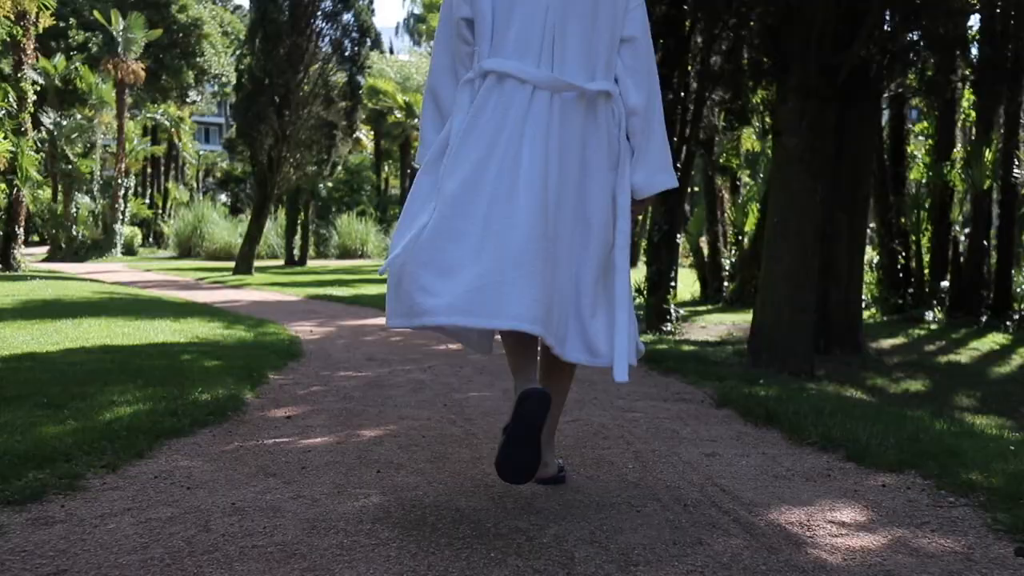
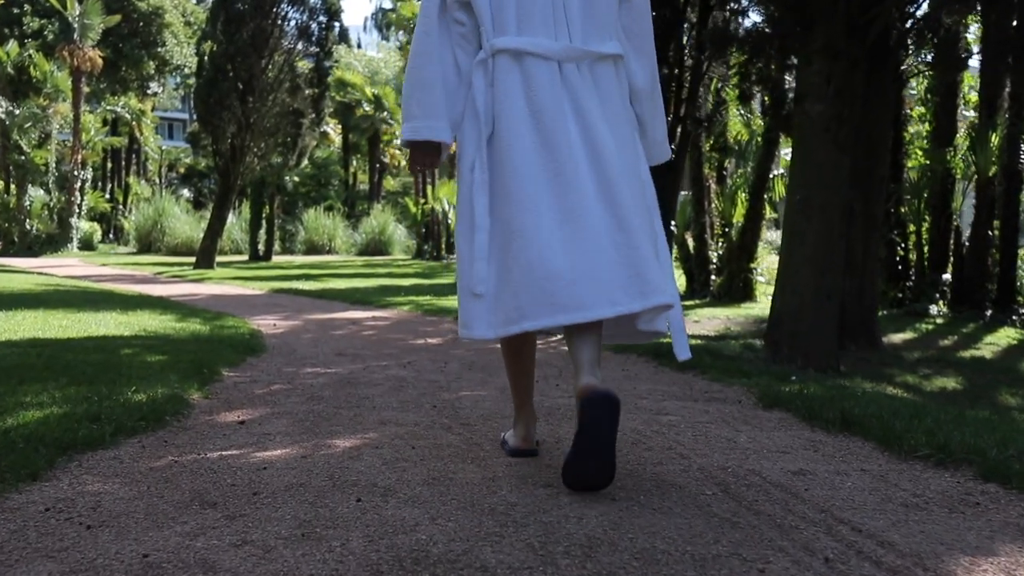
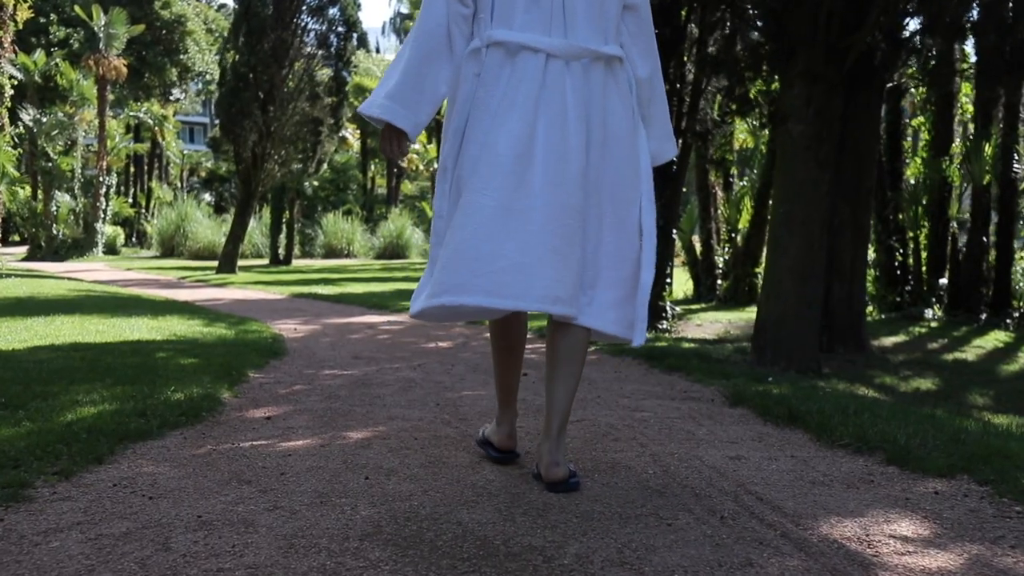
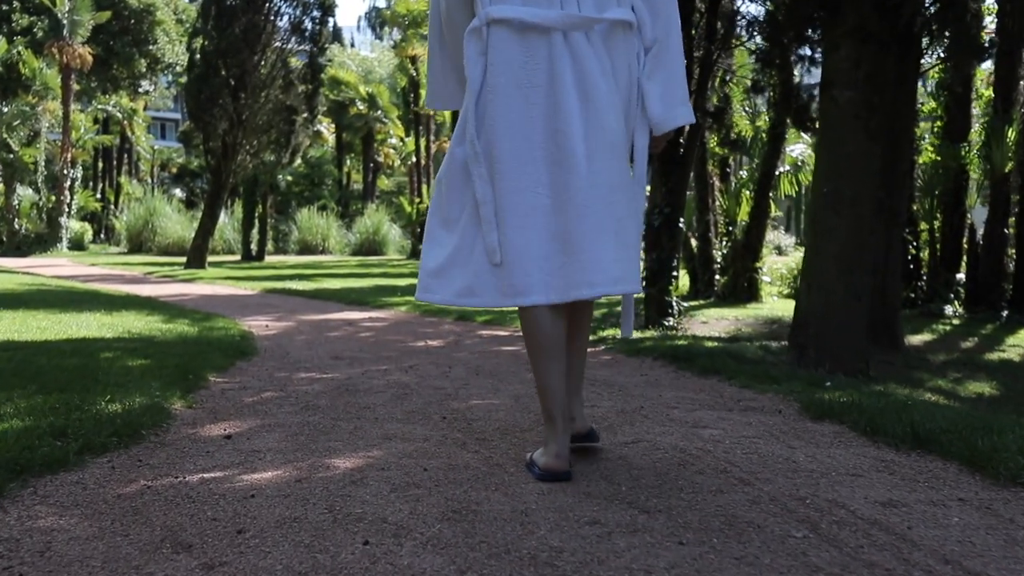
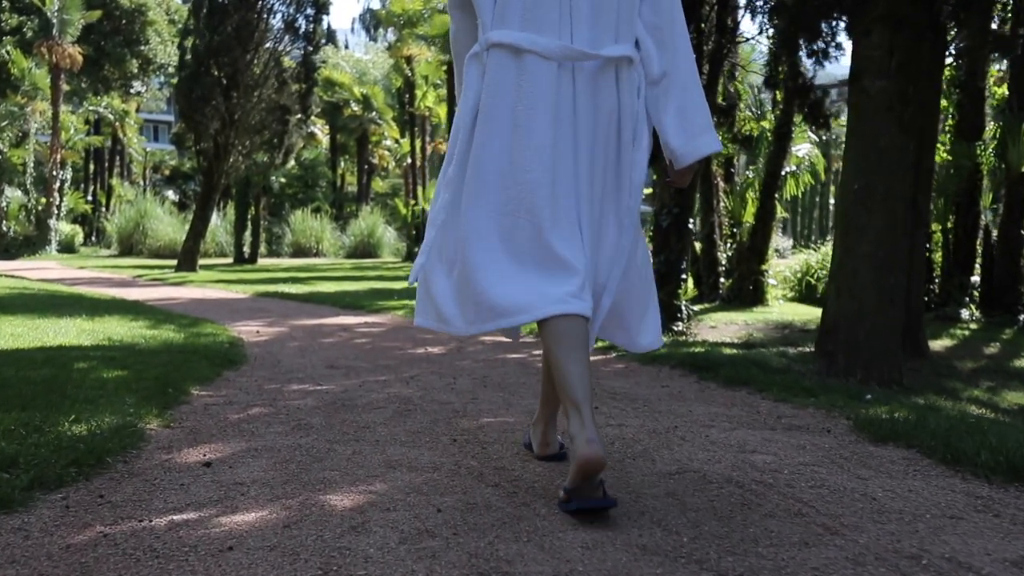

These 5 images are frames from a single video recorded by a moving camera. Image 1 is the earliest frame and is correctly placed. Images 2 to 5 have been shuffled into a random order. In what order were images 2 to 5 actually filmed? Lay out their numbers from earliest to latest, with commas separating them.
3, 2, 4, 5
